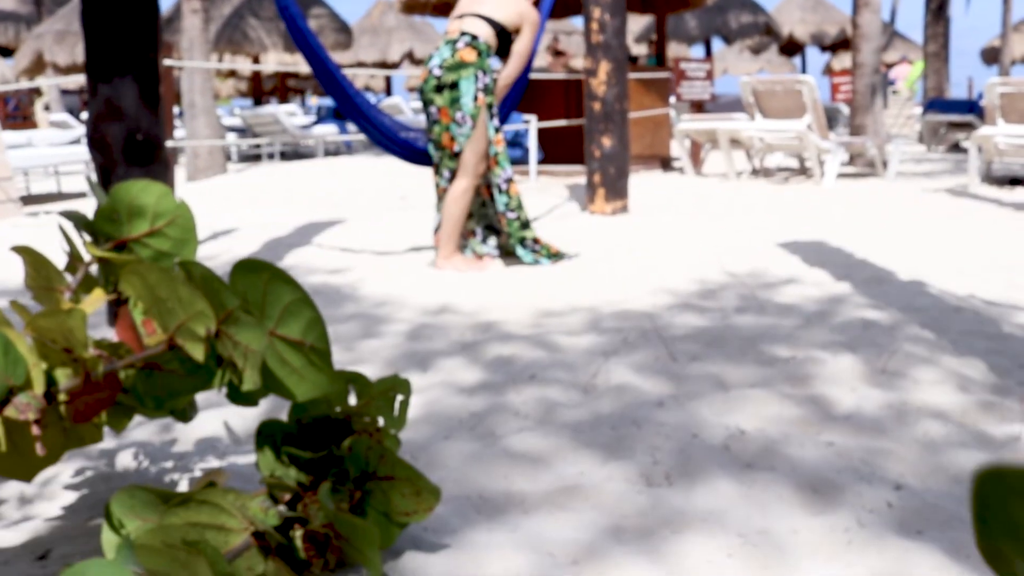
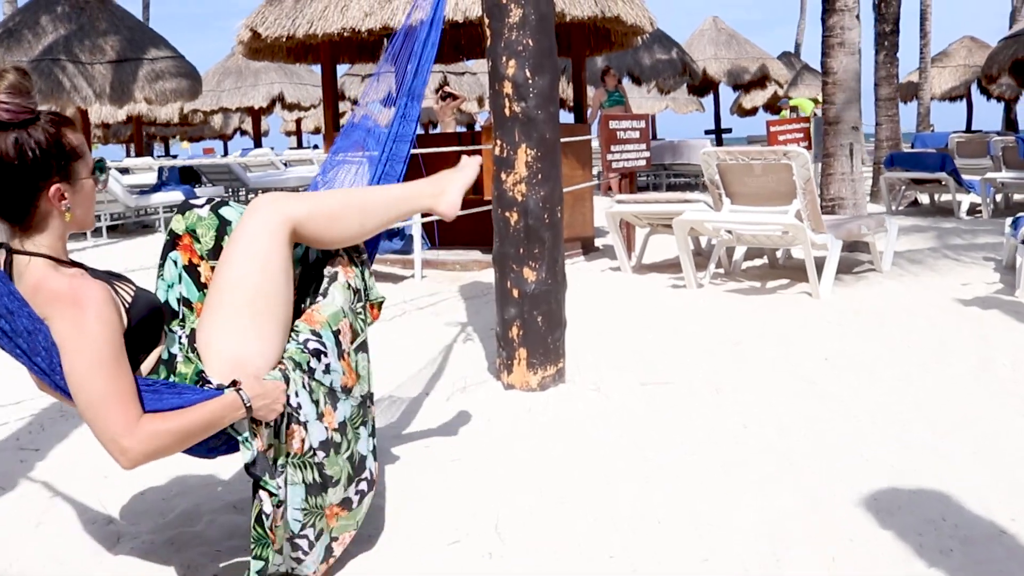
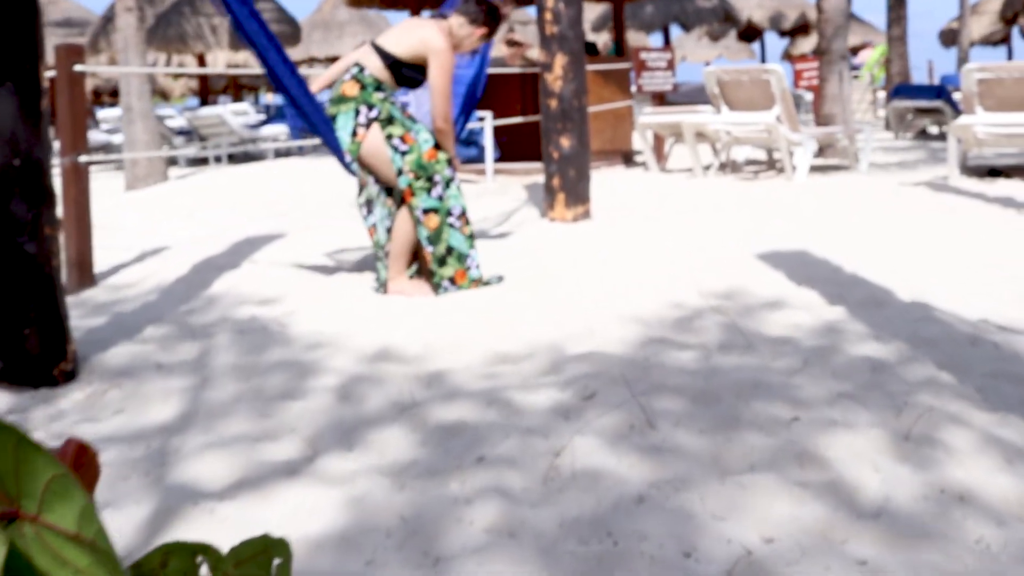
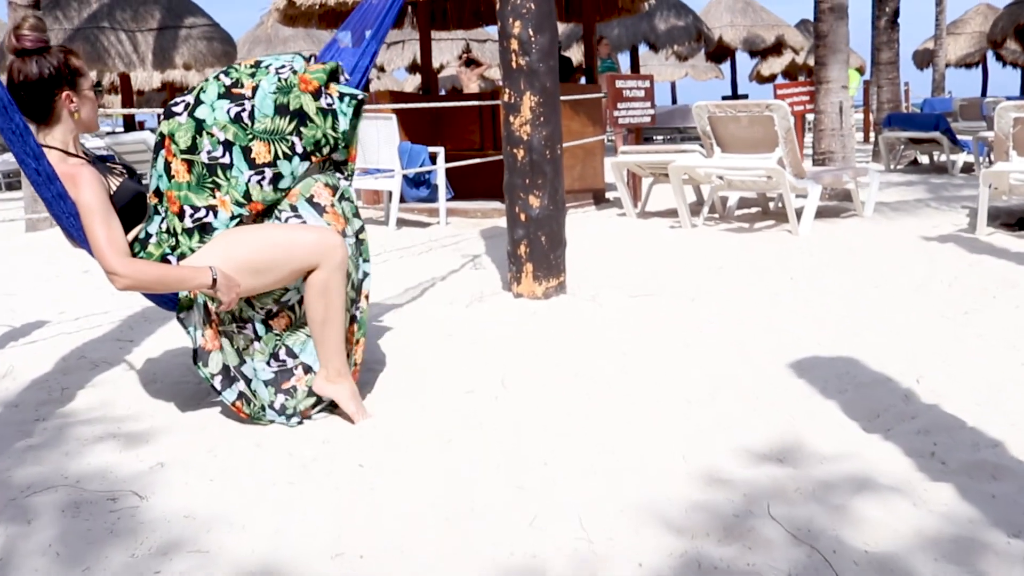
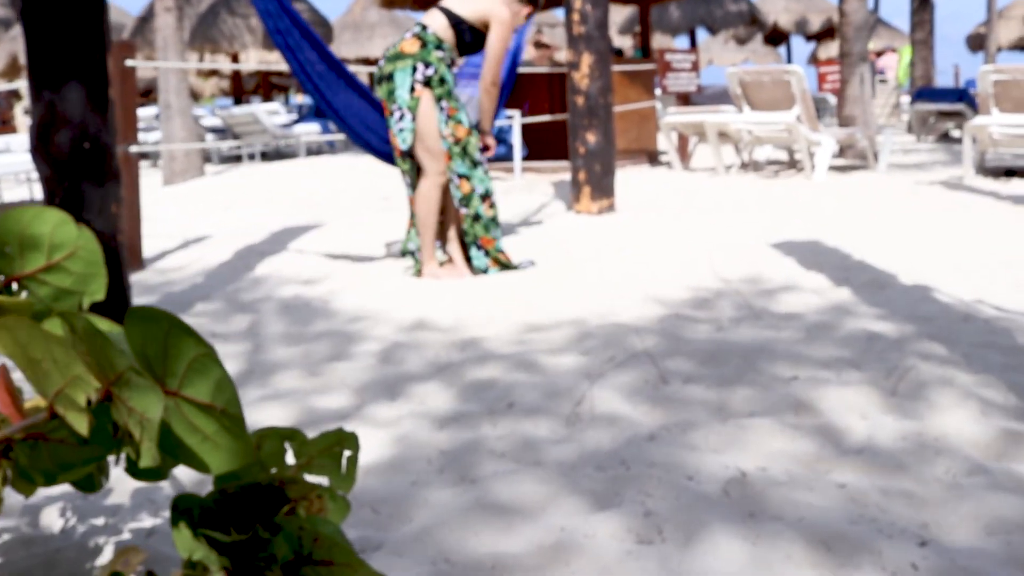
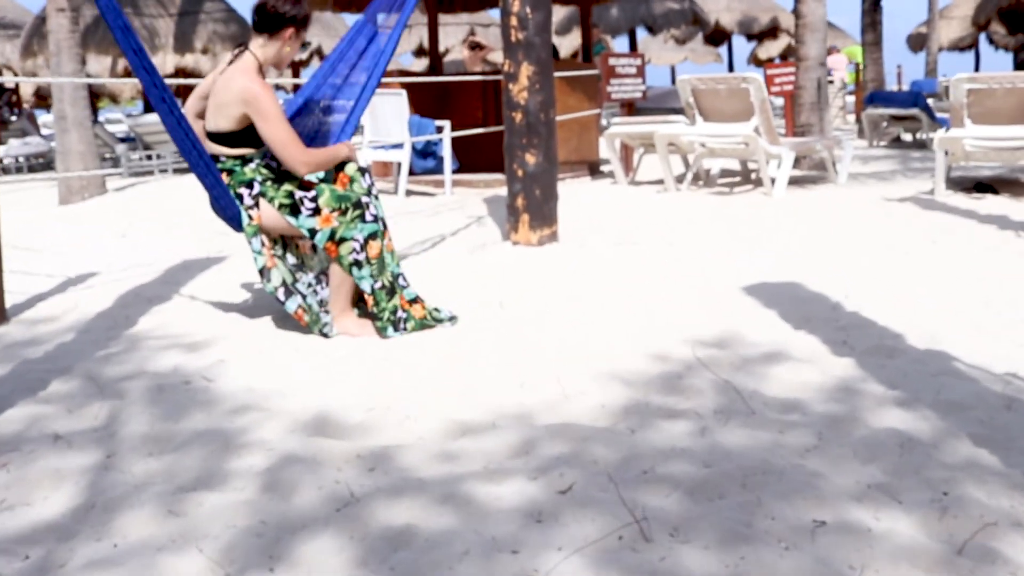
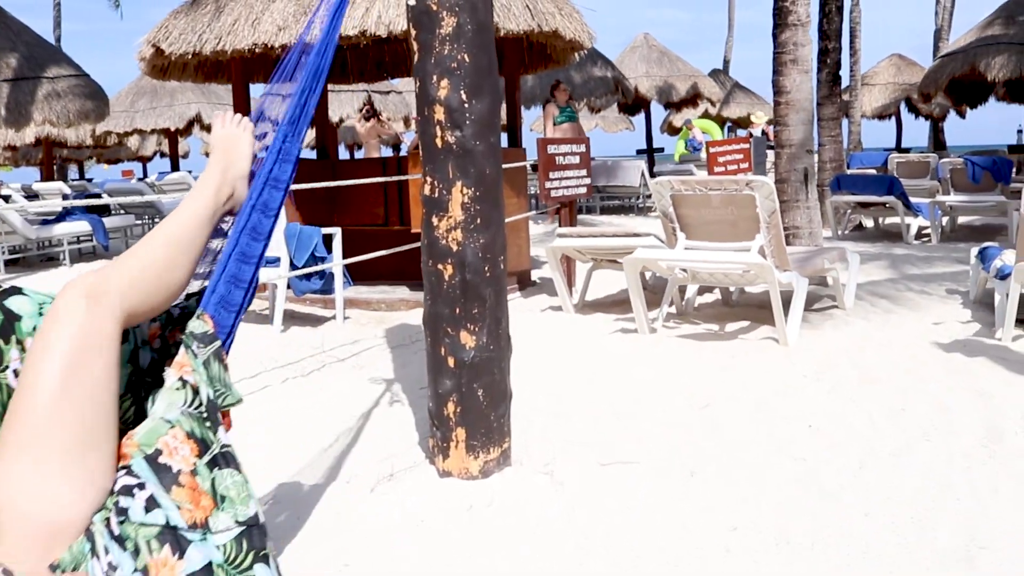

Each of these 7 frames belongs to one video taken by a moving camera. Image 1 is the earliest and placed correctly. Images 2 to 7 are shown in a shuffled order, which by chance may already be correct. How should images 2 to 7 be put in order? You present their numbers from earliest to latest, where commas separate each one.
5, 3, 6, 4, 2, 7
